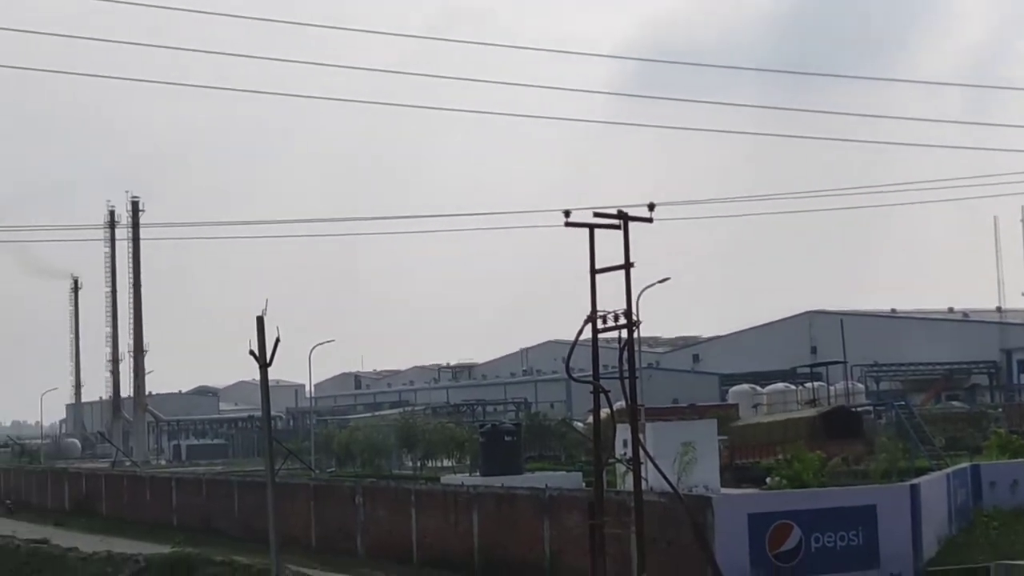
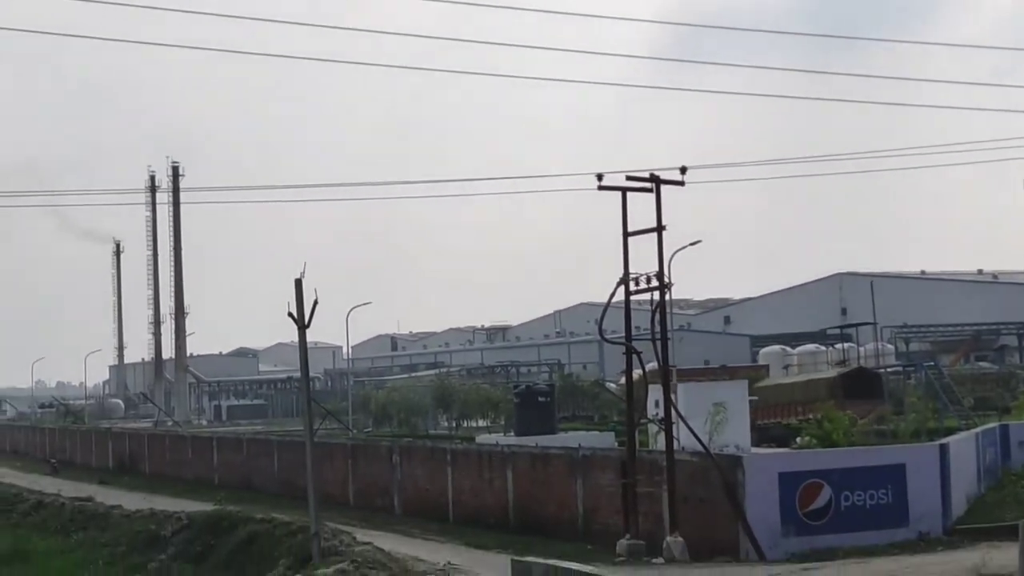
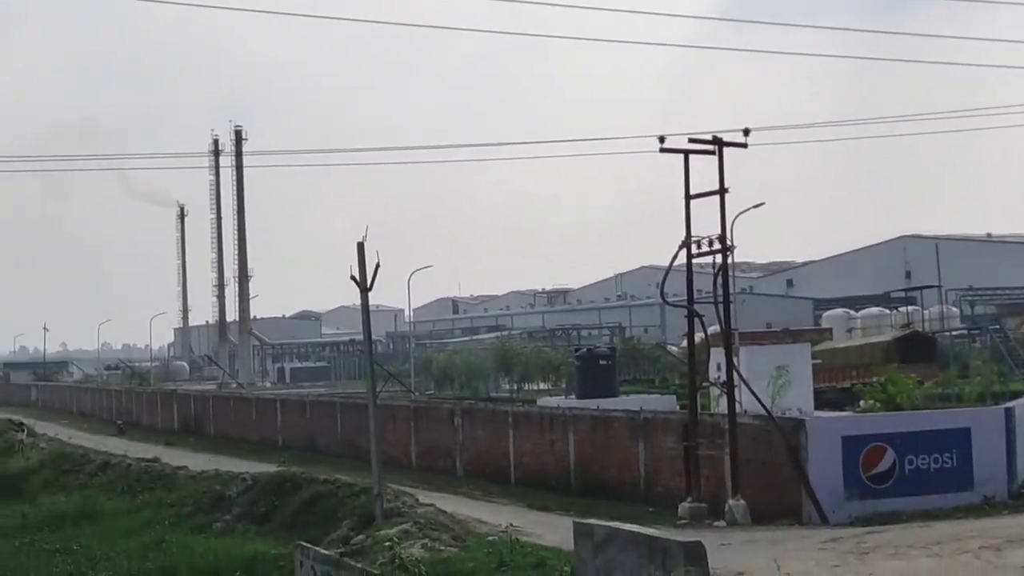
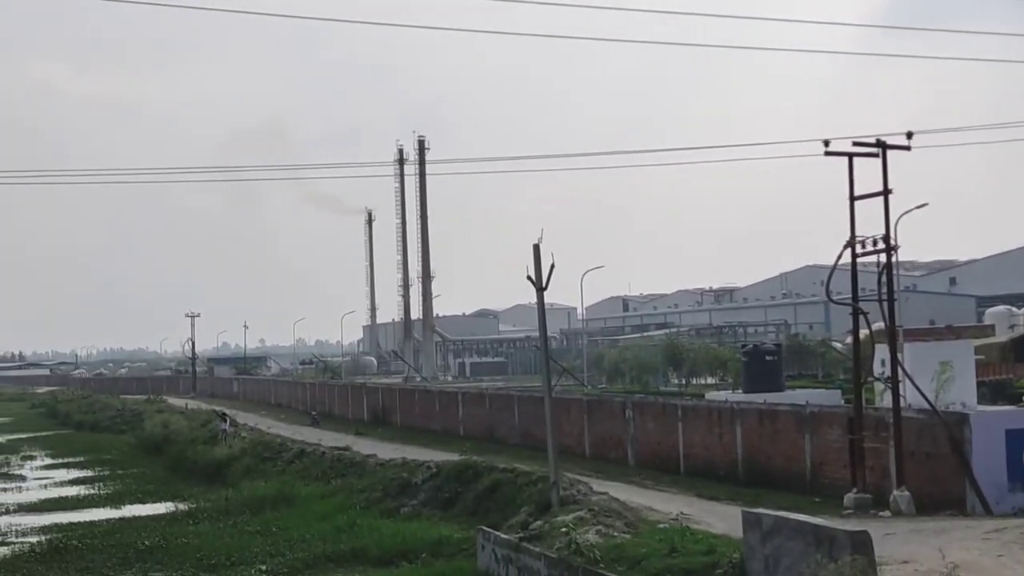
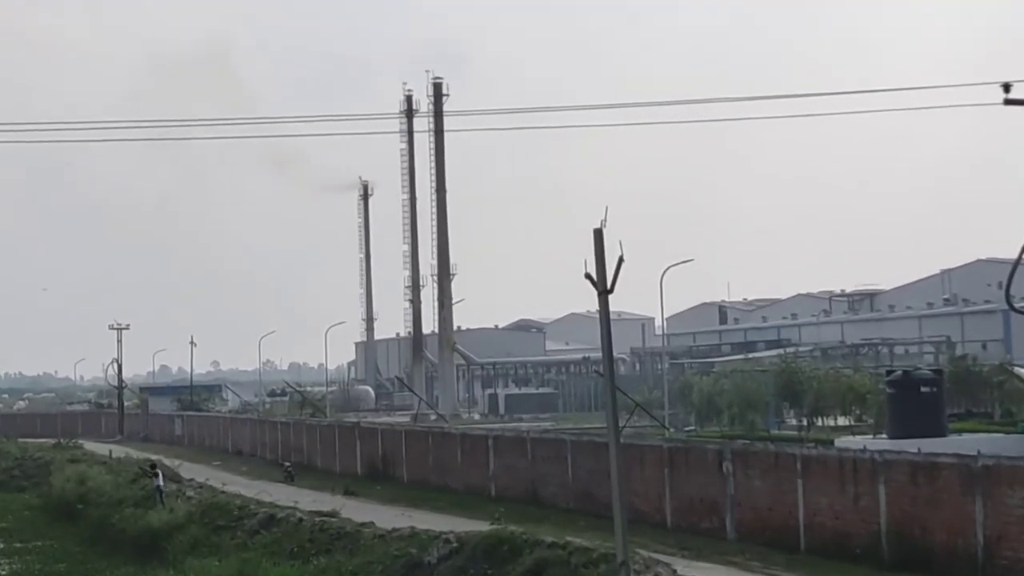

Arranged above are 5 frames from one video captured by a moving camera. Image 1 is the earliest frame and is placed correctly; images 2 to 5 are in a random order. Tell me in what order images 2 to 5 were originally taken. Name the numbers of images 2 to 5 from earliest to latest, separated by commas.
2, 3, 4, 5
